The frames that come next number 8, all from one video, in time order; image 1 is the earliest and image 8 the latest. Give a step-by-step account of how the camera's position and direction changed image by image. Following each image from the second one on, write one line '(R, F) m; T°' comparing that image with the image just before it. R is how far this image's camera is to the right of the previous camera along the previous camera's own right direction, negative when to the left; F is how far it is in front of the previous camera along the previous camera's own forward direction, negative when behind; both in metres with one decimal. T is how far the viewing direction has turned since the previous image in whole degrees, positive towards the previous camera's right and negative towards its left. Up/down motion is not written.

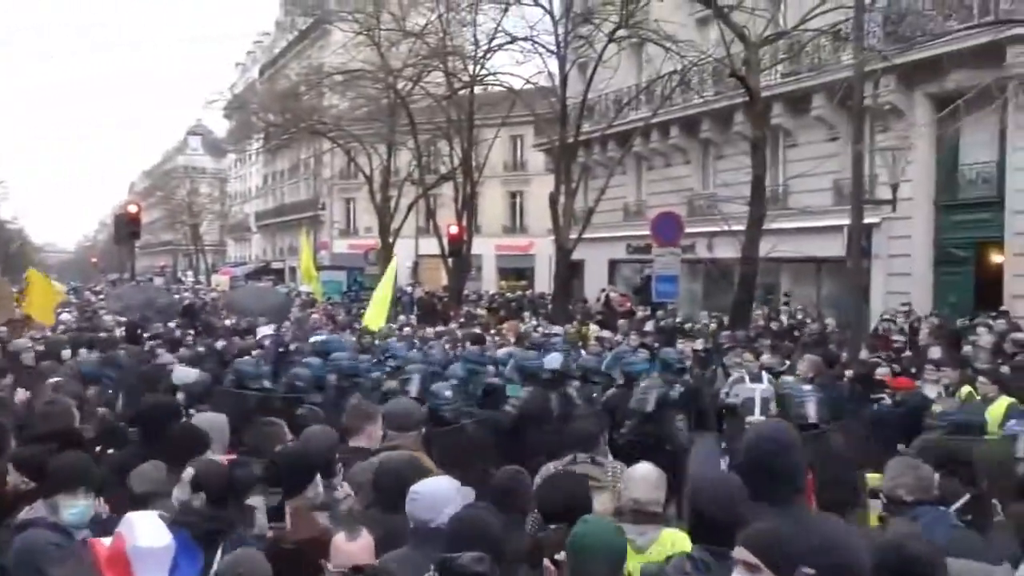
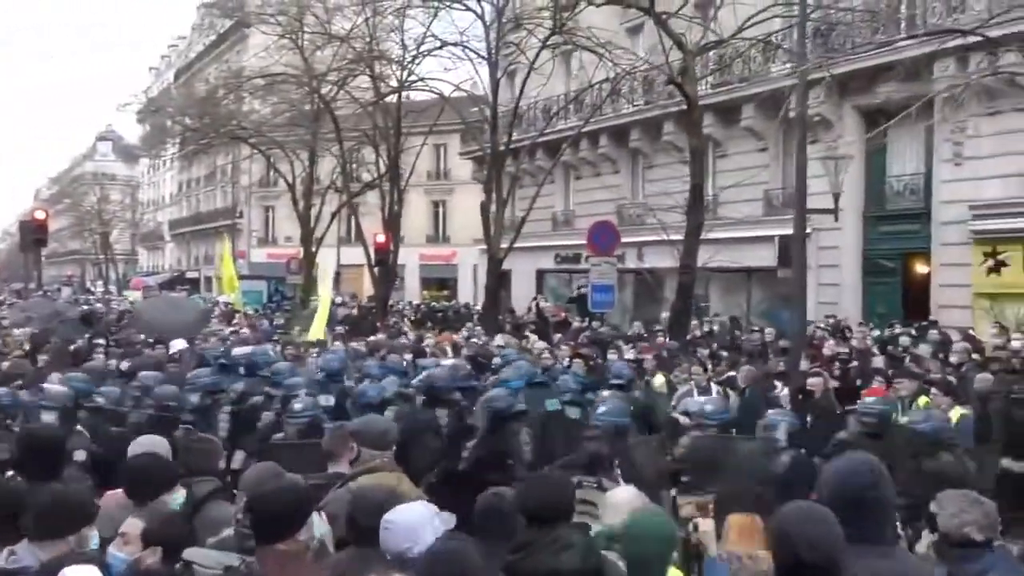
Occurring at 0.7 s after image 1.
(-0.3, +0.5) m; +5°
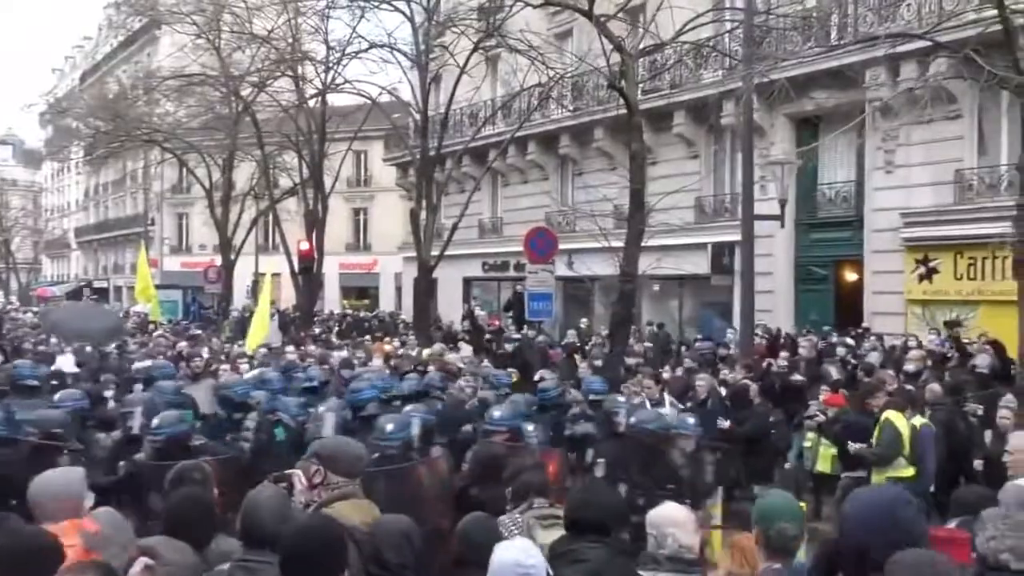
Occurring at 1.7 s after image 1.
(-0.3, +0.6) m; +5°
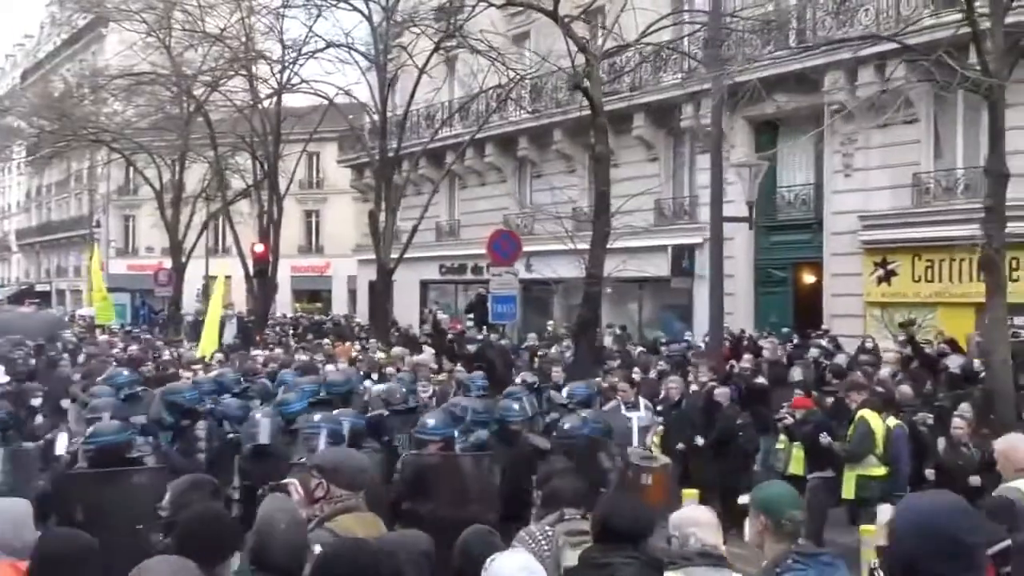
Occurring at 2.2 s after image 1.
(-0.2, +0.2) m; +3°
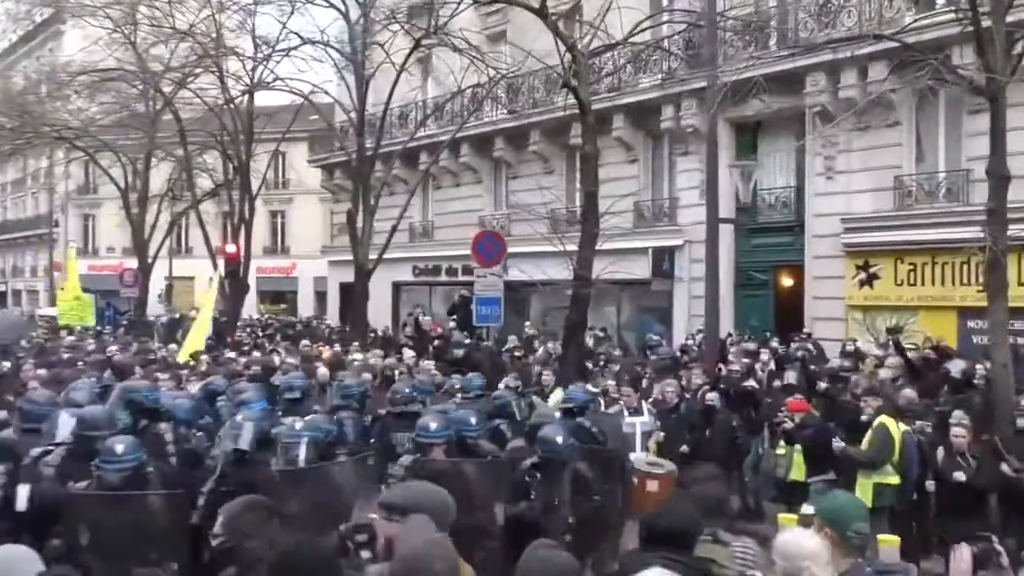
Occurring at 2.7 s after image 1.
(-0.4, +0.3) m; +2°
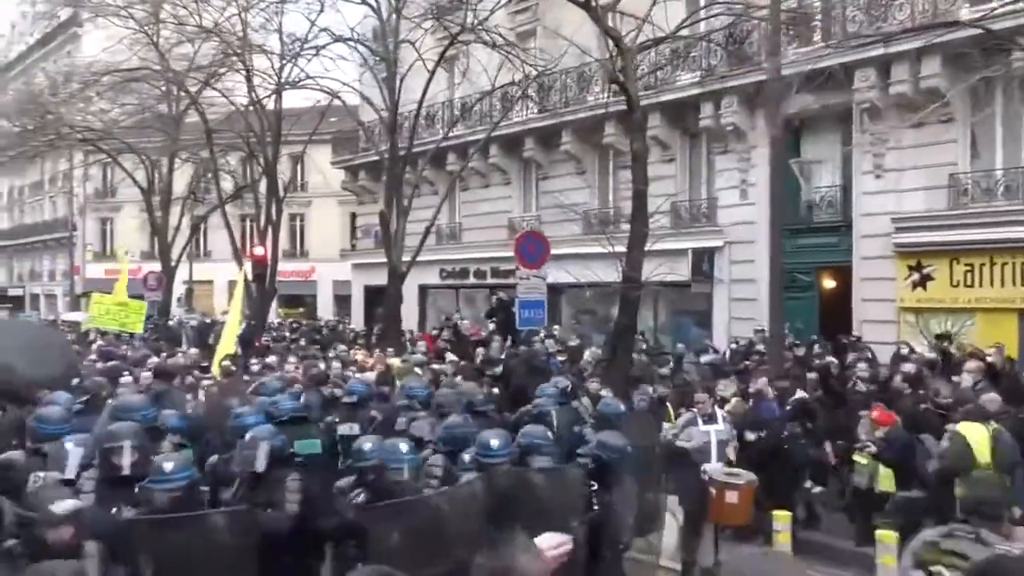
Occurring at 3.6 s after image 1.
(-0.6, +0.6) m; -1°
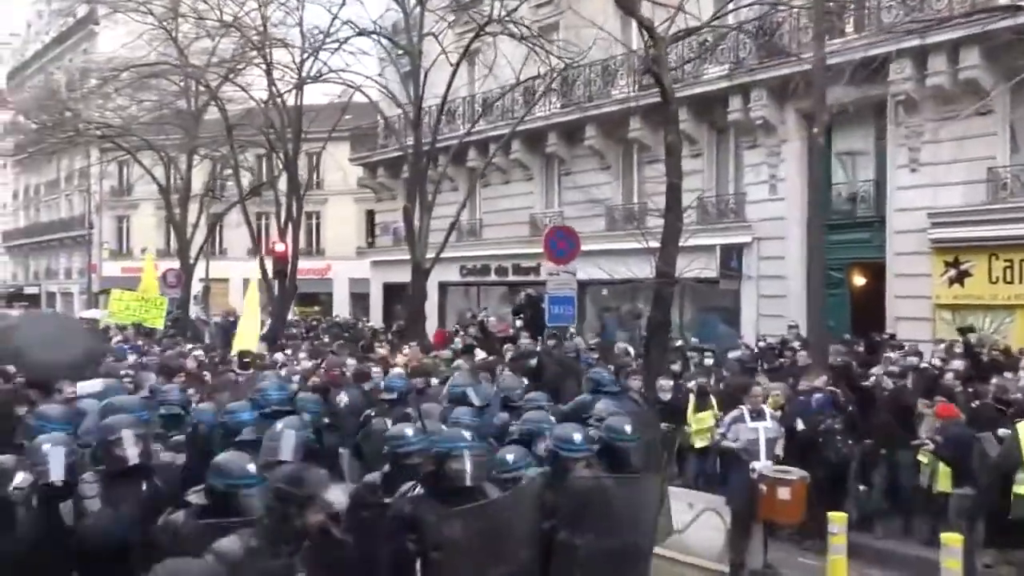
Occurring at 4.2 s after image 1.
(-0.3, +0.3) m; -1°
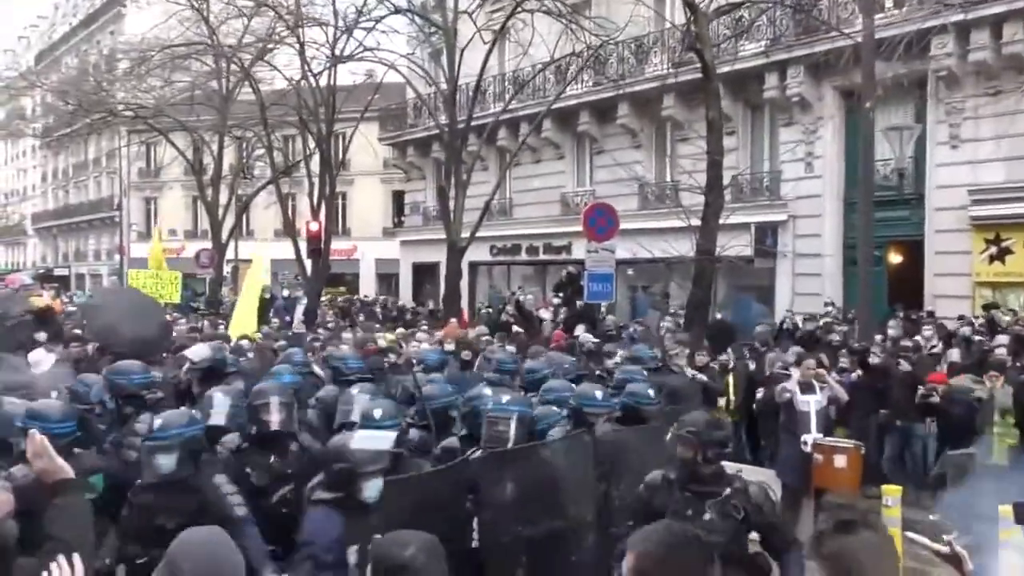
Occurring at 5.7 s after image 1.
(-0.3, 0.0) m; -1°
